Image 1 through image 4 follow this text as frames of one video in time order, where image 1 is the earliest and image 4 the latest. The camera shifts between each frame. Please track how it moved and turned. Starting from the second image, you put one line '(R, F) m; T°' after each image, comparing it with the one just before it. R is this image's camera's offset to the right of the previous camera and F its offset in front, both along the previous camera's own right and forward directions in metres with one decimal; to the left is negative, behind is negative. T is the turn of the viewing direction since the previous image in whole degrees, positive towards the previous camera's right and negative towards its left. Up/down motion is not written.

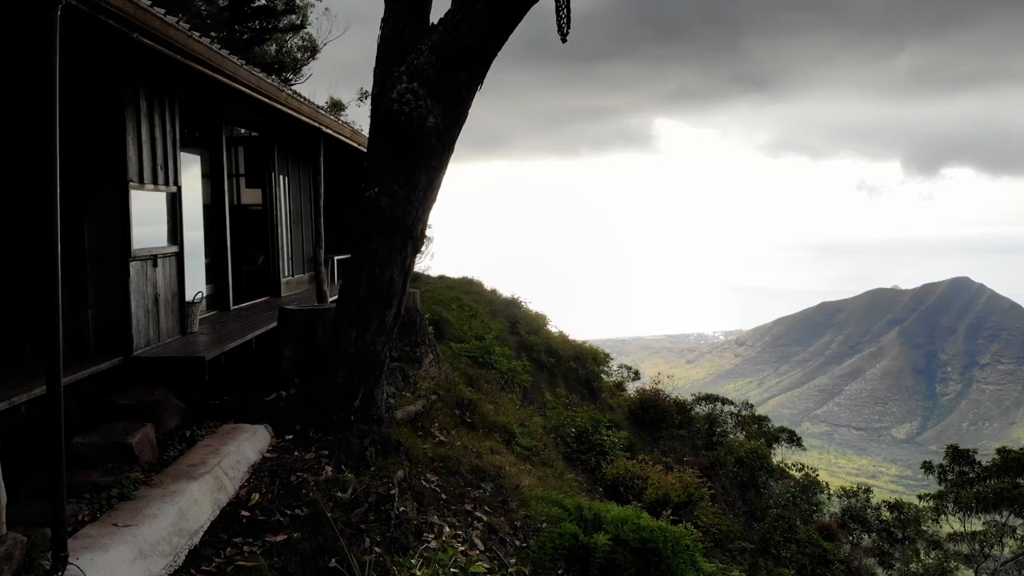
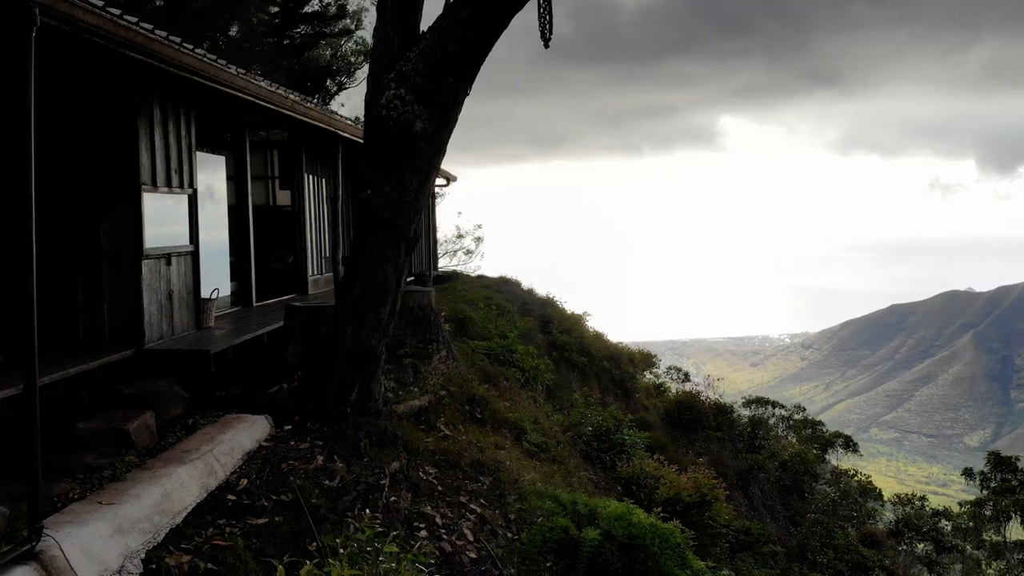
(+0.4, -0.1) m; -4°
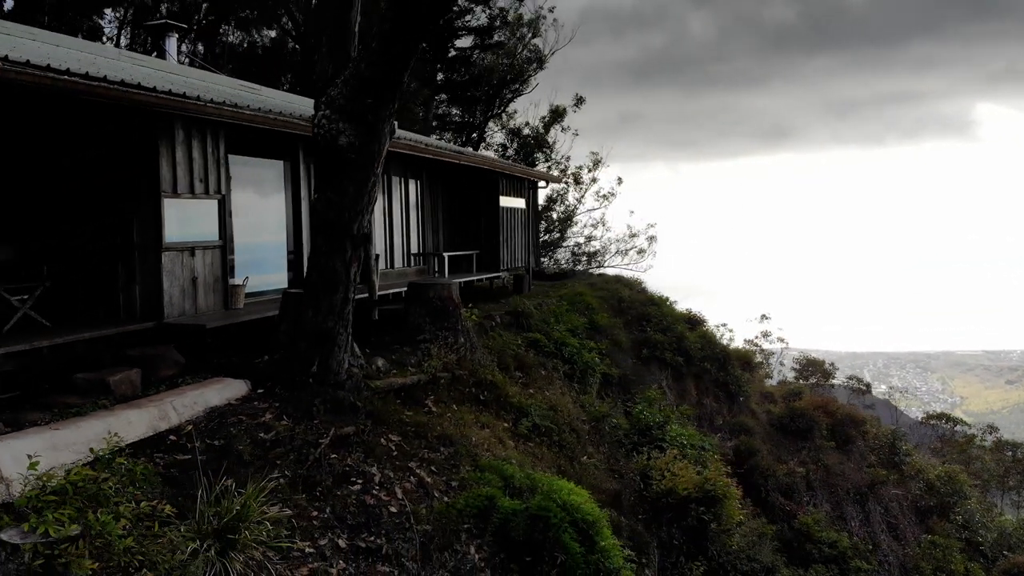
(+1.9, -0.3) m; -15°
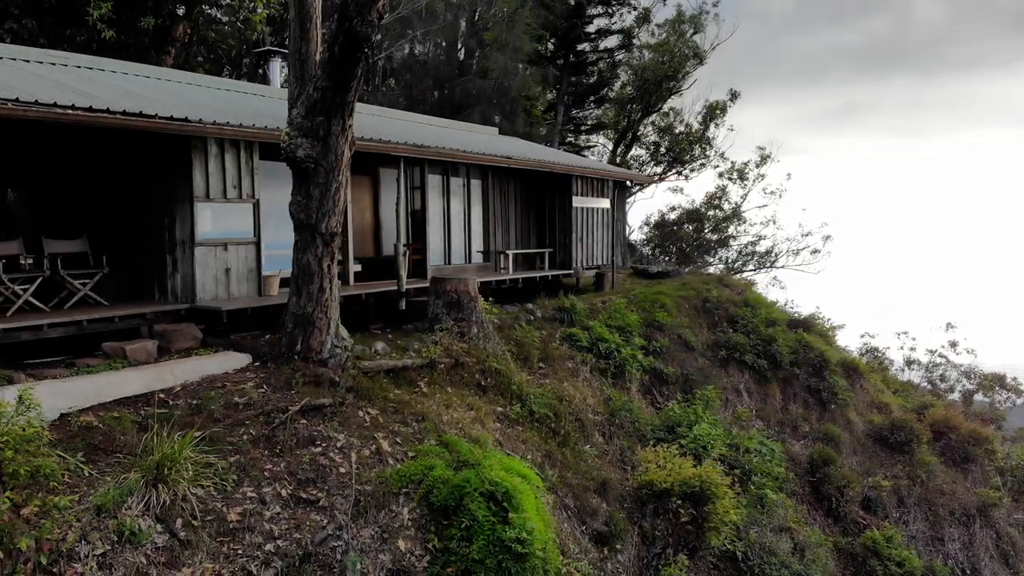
(+2.0, -0.3) m; -14°
